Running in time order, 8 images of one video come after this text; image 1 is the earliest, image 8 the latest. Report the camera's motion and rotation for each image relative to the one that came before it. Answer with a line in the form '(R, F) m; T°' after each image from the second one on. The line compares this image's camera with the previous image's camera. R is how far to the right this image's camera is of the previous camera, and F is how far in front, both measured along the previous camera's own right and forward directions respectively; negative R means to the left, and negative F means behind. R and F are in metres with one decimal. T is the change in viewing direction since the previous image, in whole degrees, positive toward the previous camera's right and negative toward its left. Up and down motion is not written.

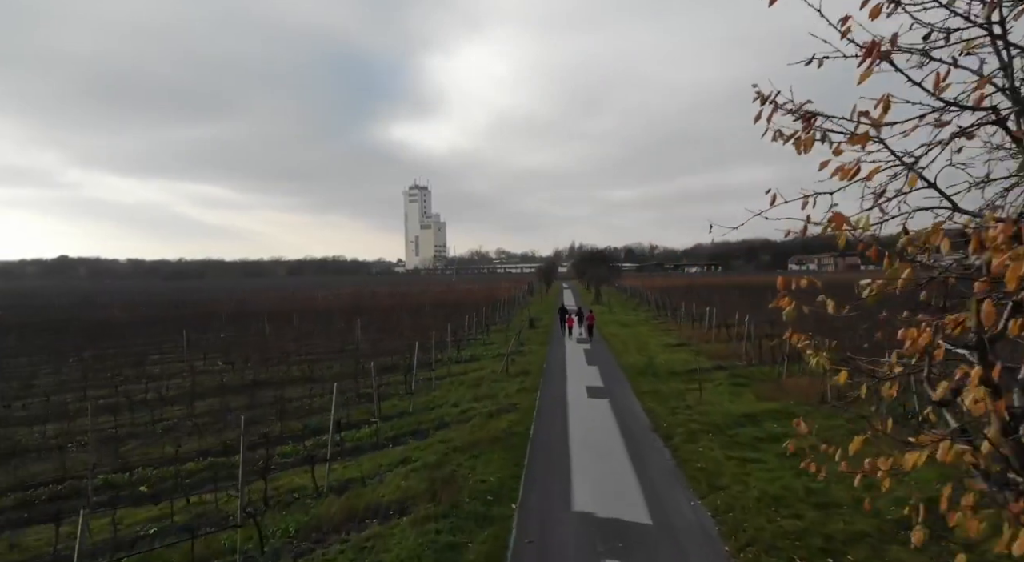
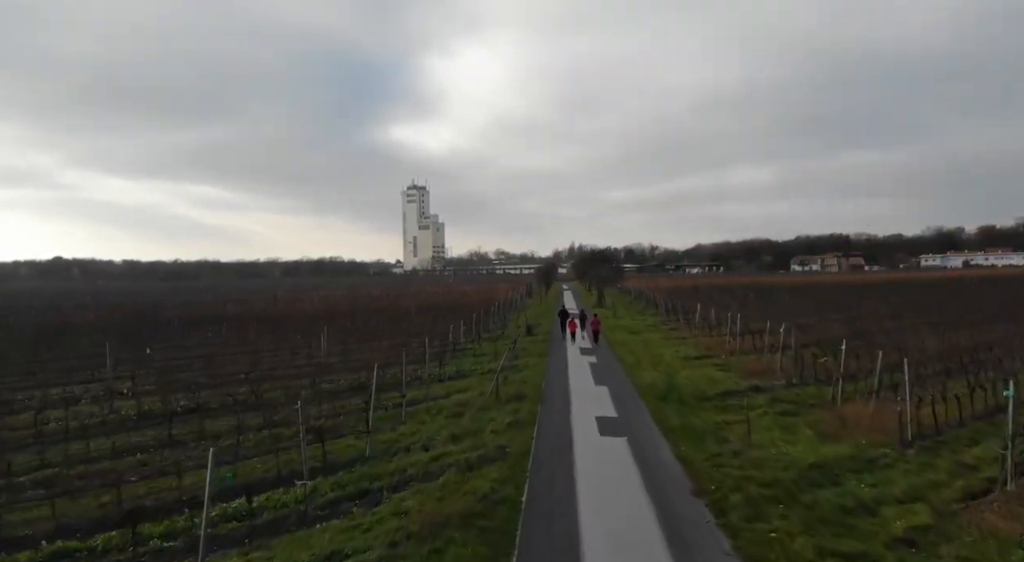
(+0.2, +3.2) m; 0°
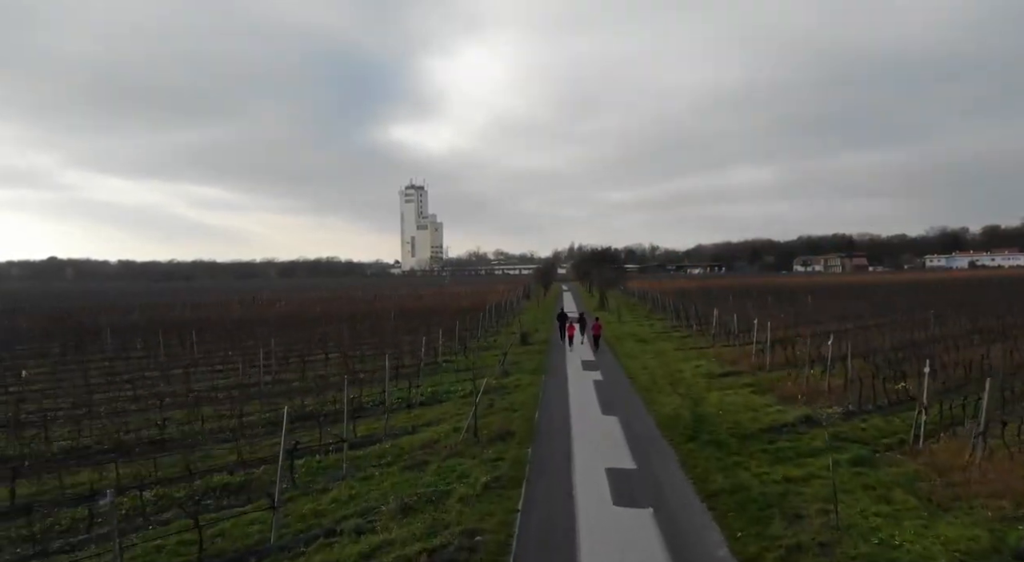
(+0.3, +3.2) m; 0°
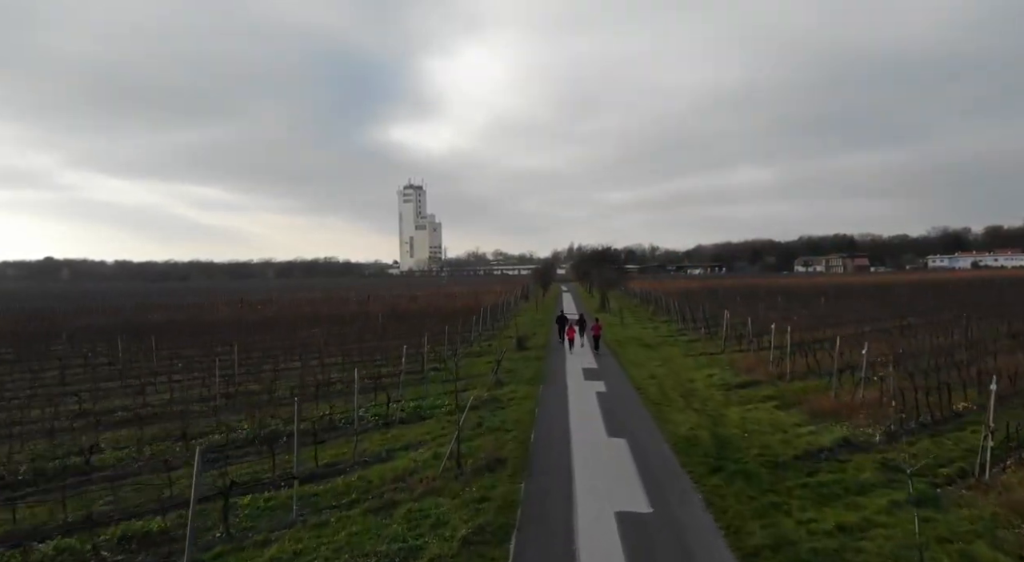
(+0.2, +1.7) m; 0°
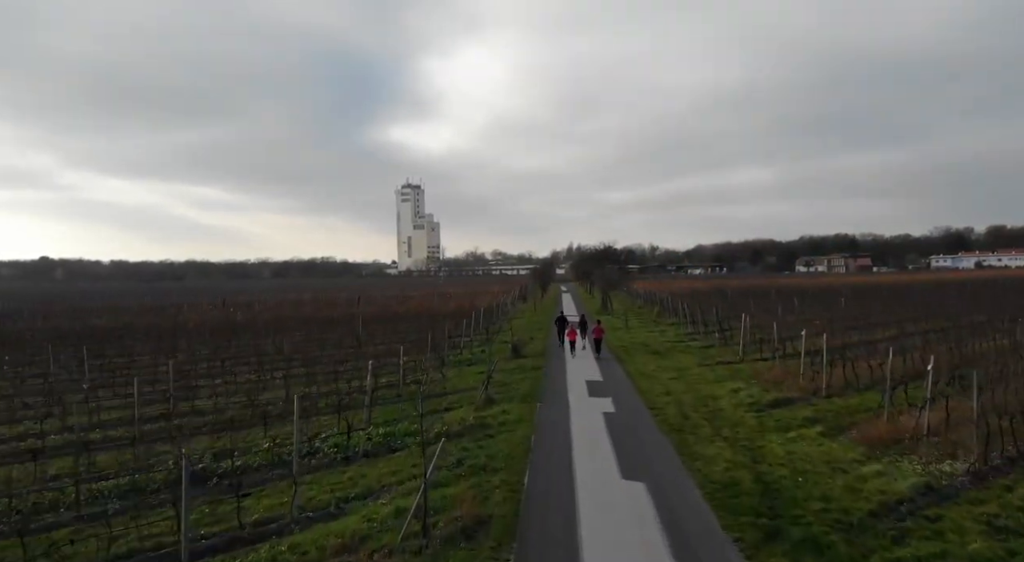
(+0.2, +2.3) m; 0°
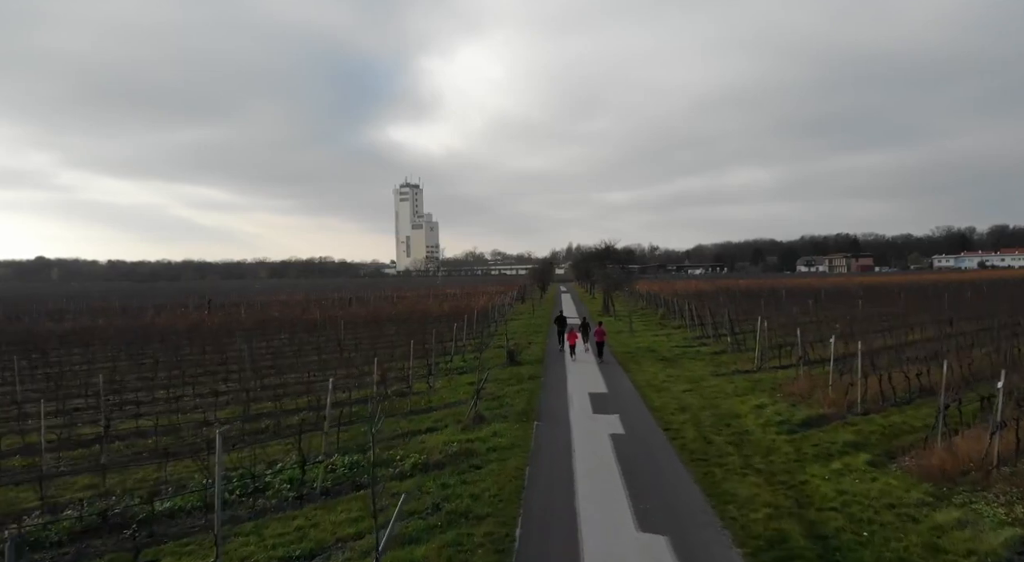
(+0.1, +1.7) m; 0°
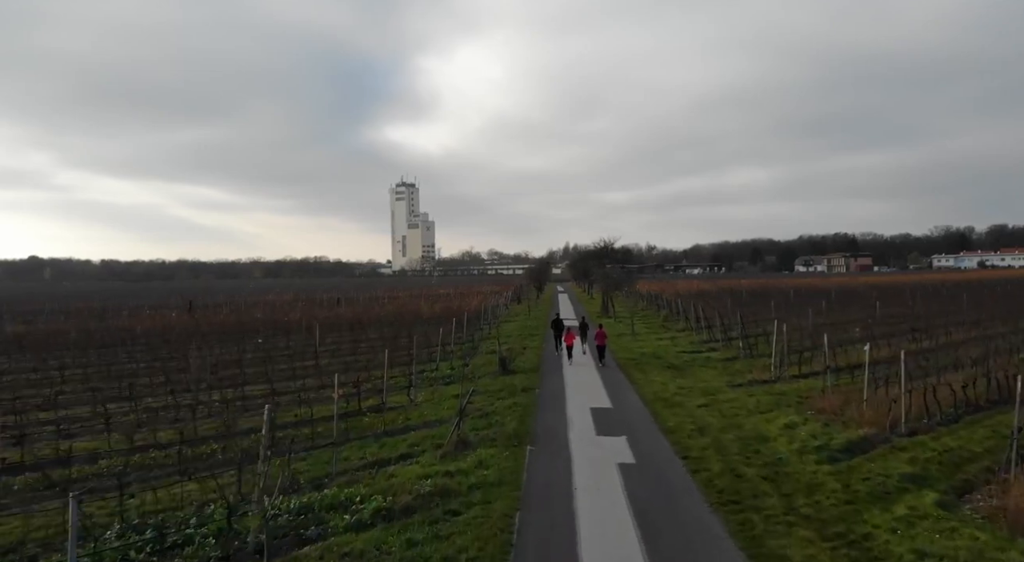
(+0.1, +1.7) m; 0°
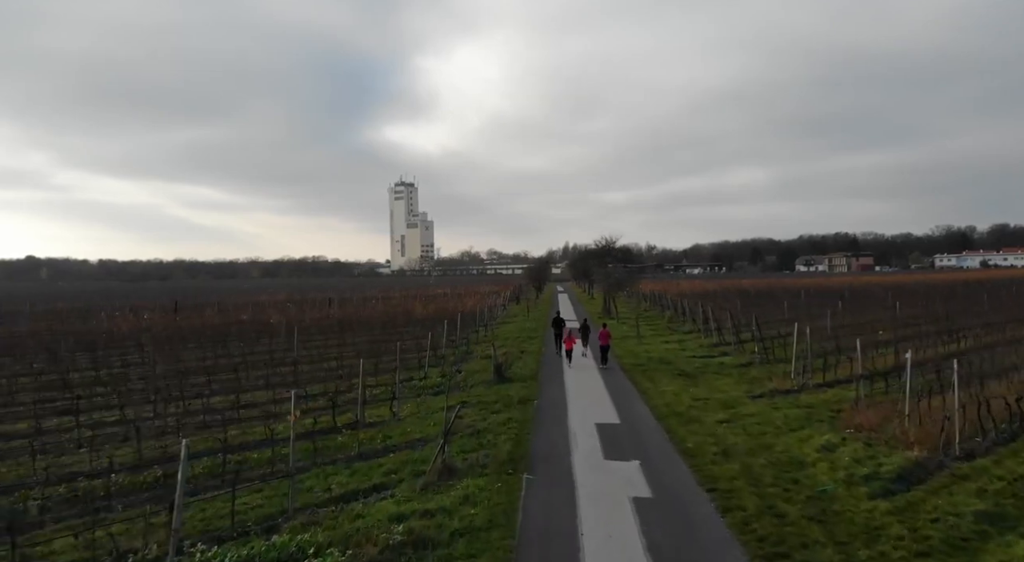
(+0.1, +1.5) m; 0°
